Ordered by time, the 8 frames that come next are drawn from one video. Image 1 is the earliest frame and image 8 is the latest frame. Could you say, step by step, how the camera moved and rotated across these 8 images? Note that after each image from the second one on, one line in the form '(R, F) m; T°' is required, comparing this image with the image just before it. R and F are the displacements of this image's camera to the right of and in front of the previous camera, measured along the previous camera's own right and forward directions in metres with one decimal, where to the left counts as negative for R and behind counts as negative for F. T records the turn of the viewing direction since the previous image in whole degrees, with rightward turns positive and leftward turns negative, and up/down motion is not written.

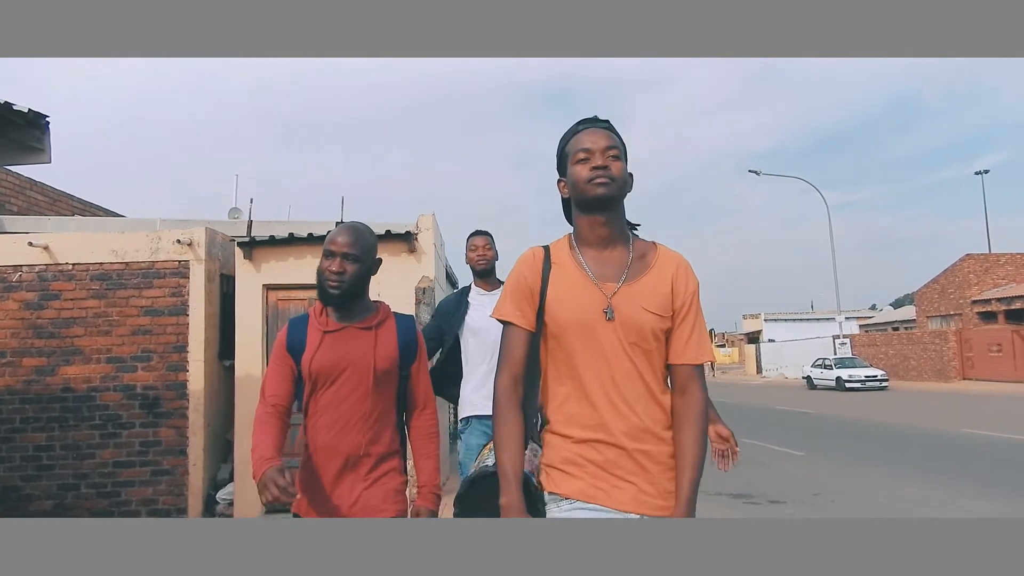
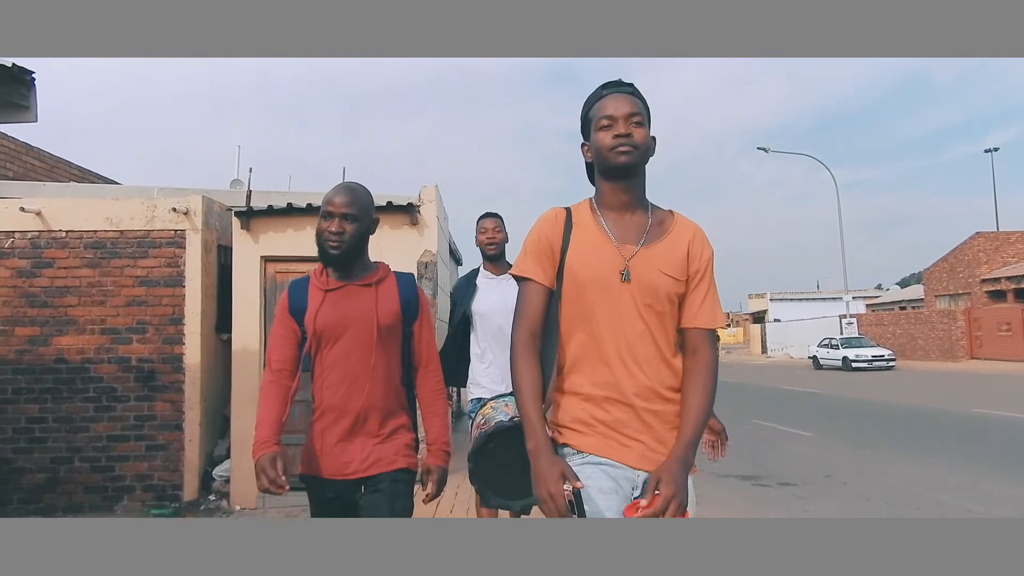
(0.0, +0.2) m; 0°
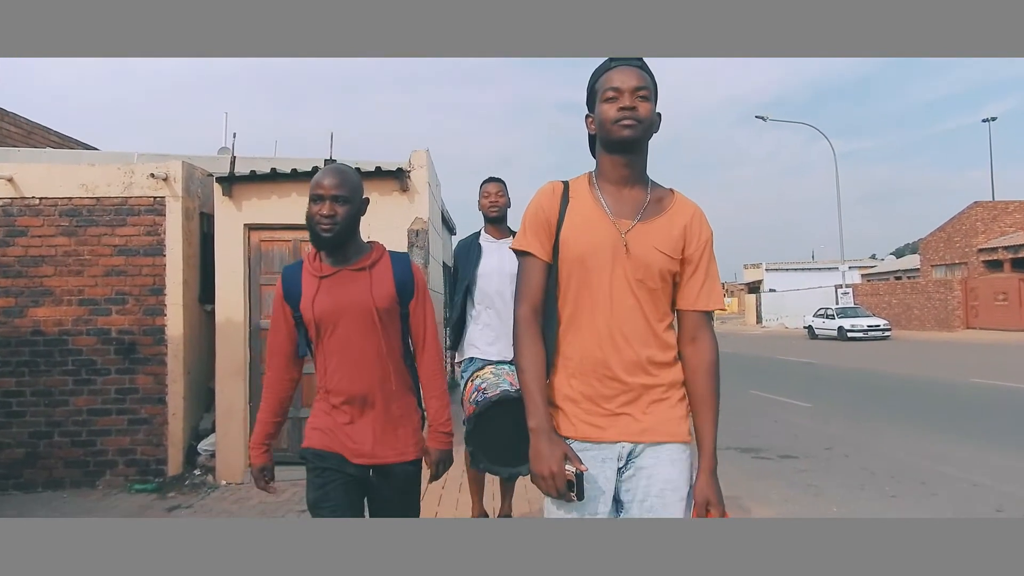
(0.0, +0.2) m; 0°
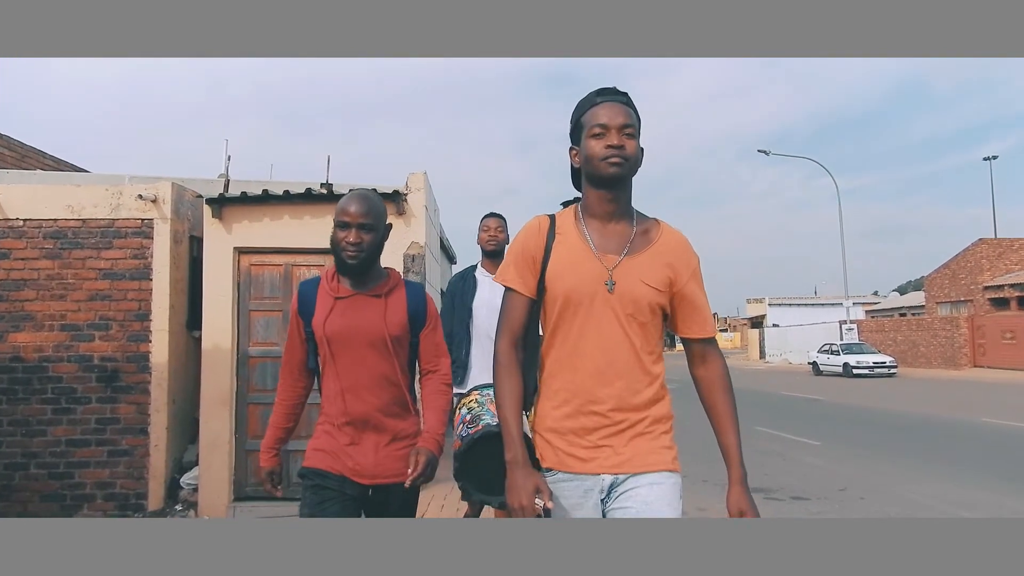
(0.0, +0.3) m; 0°
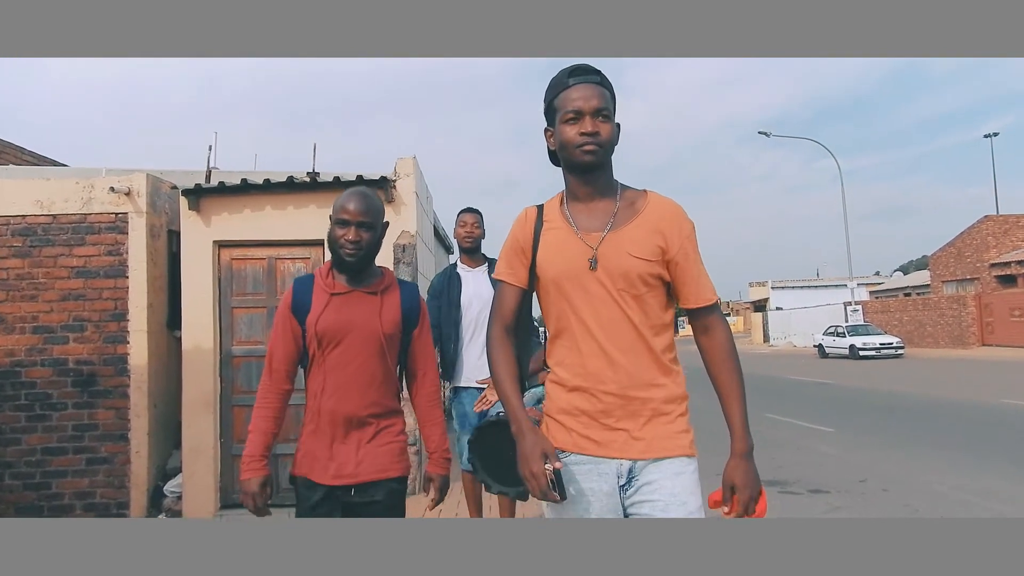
(0.0, +0.4) m; 0°
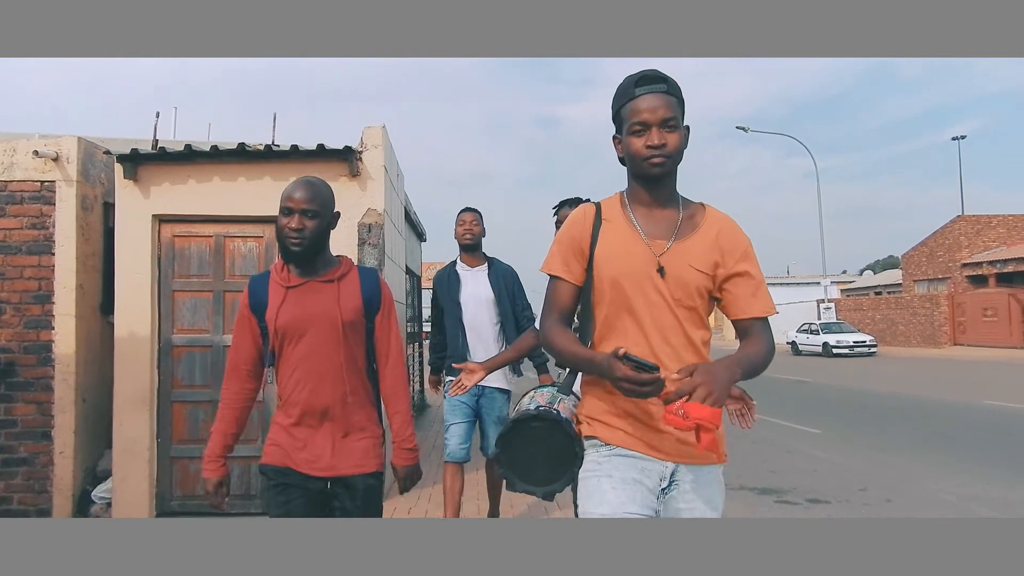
(0.0, +0.6) m; +2°
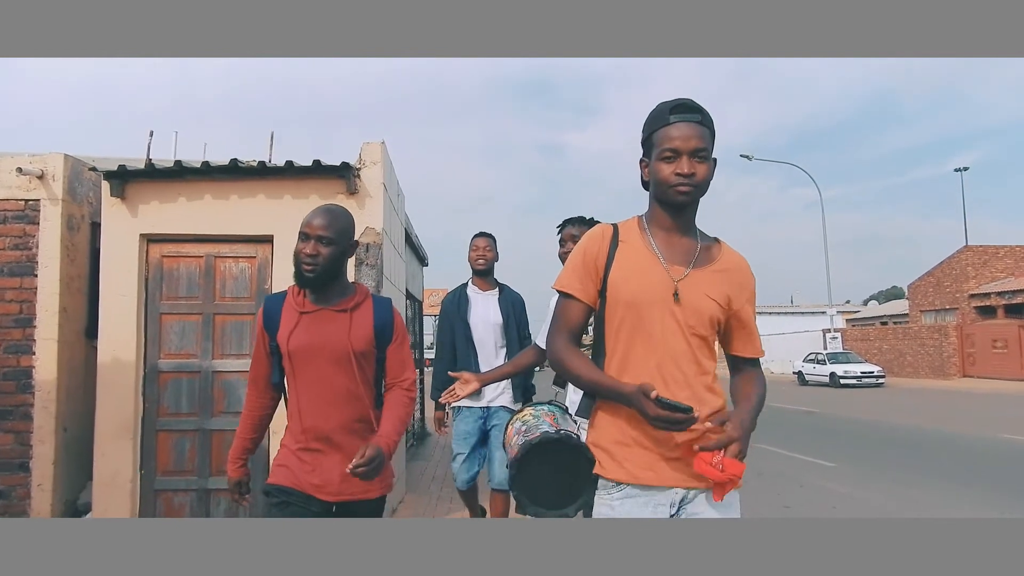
(0.0, +0.3) m; 0°
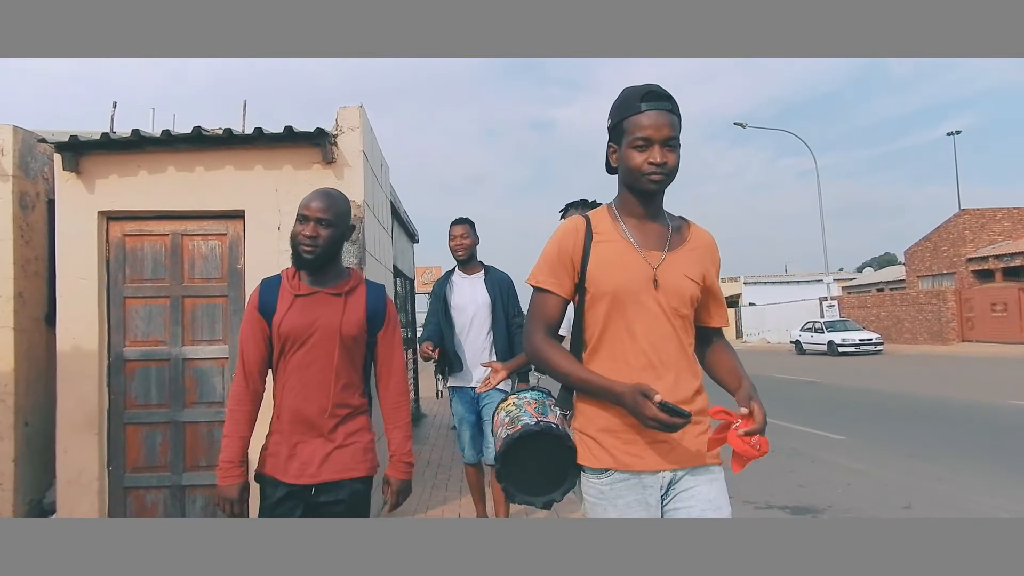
(0.0, +0.4) m; 0°
